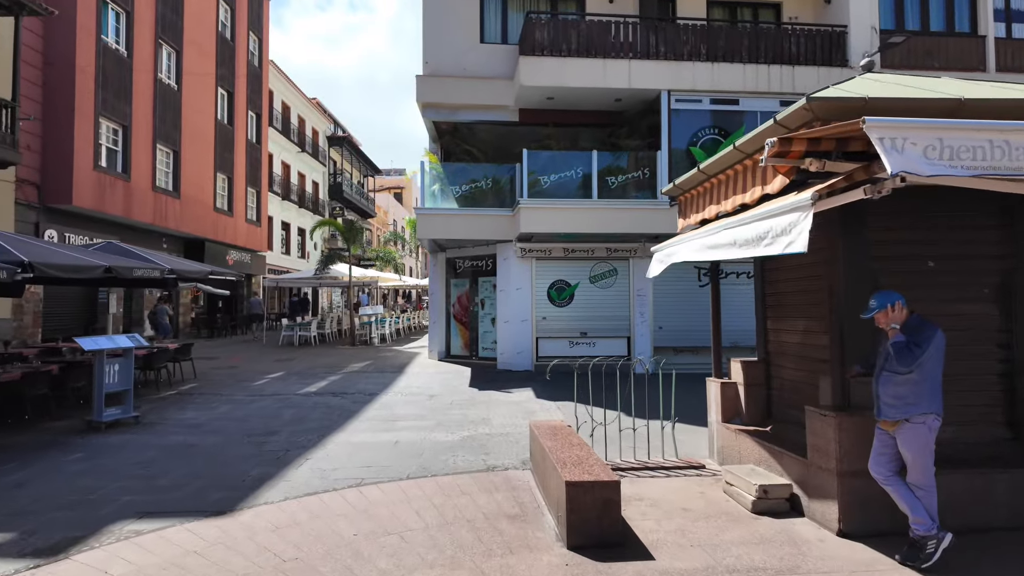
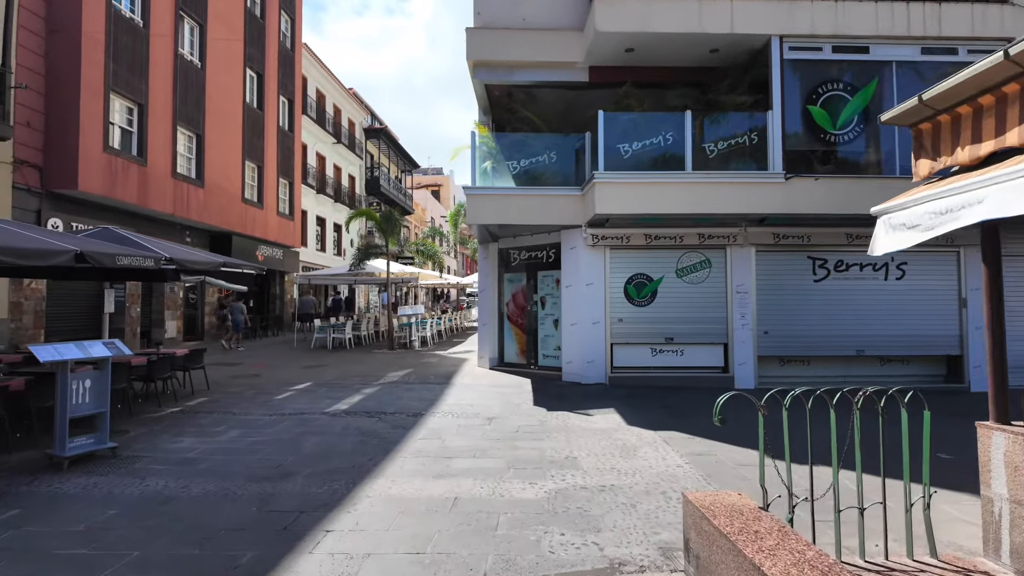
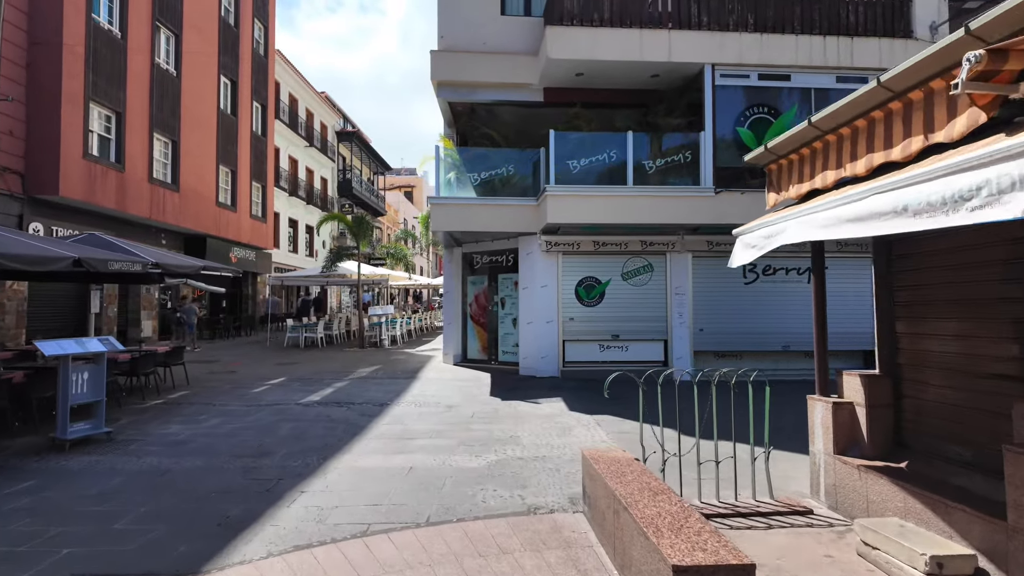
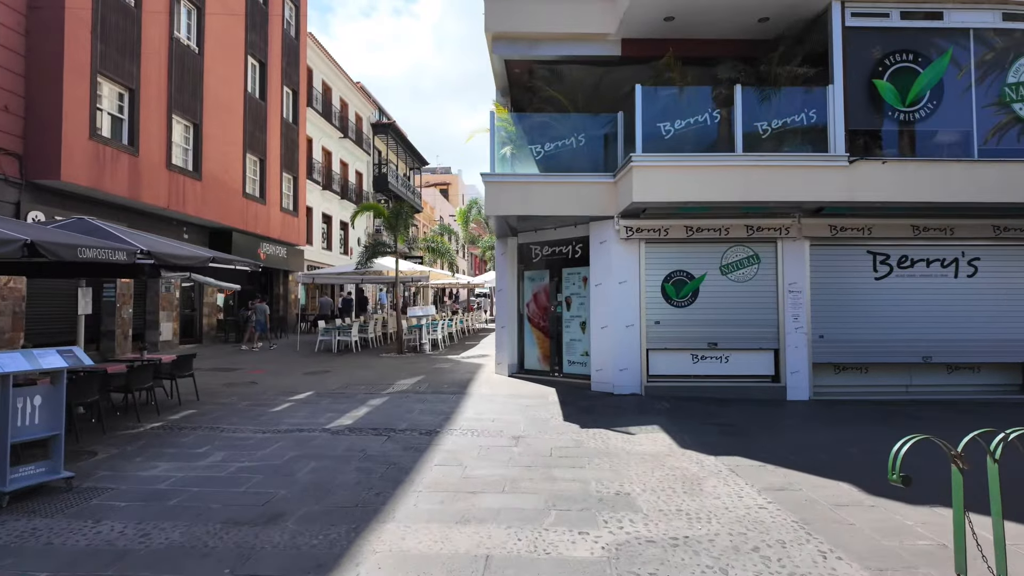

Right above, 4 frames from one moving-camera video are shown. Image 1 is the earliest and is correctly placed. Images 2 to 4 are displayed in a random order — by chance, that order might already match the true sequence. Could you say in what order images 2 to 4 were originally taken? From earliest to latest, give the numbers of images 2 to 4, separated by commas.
3, 2, 4
